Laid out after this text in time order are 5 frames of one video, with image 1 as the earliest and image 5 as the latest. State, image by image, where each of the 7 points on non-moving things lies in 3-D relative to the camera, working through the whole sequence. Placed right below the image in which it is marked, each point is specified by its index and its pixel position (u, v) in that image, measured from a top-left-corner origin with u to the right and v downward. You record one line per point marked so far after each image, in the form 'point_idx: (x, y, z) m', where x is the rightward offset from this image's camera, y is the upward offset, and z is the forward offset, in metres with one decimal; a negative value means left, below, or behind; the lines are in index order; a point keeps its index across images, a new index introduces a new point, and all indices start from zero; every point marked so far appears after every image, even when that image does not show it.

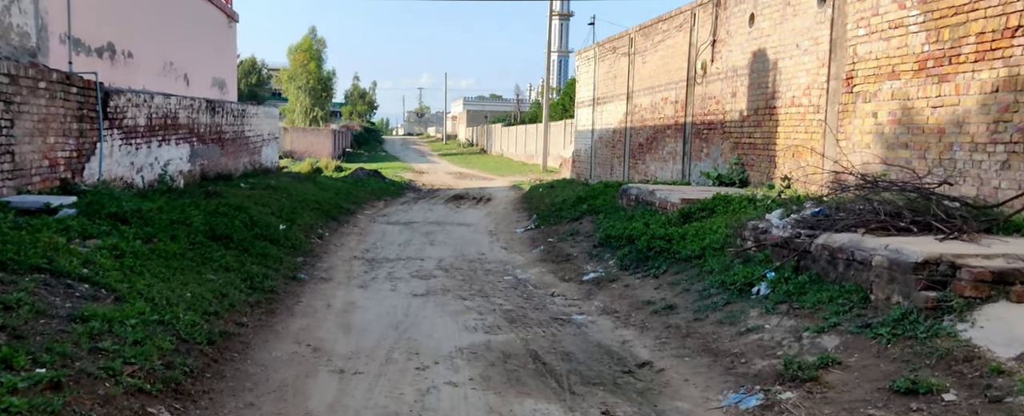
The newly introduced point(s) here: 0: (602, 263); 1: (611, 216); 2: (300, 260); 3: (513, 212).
0: (+1.0, -0.6, +9.9) m
1: (+1.4, -0.1, +12.1) m
2: (-2.5, -0.6, +10.1) m
3: (0.0, -0.1, +18.7) m
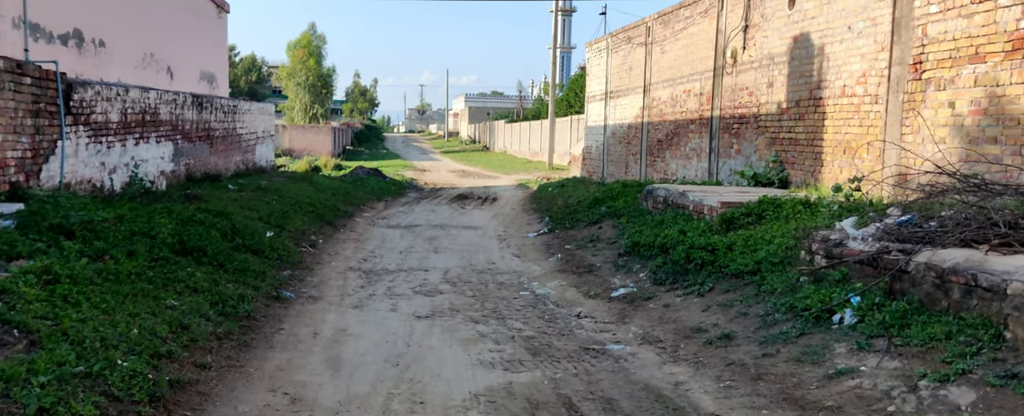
0: (+1.2, -0.7, +8.7) m
1: (+1.6, -0.2, +10.8) m
2: (-2.3, -0.7, +8.9) m
3: (+0.2, -0.1, +17.5) m
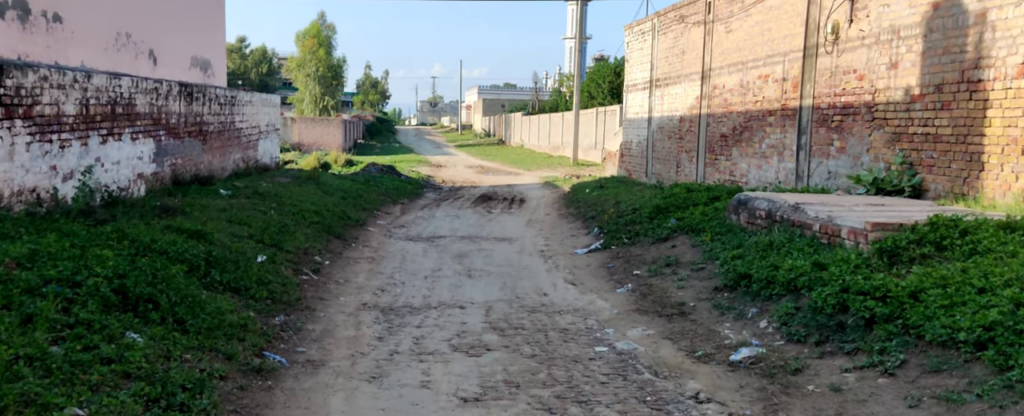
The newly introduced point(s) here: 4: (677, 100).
0: (+1.7, -0.9, +6.3) m
1: (+2.1, -0.3, +8.5) m
2: (-1.8, -0.9, +6.5) m
3: (+0.9, -0.2, +15.1) m
4: (+3.2, +2.1, +16.8) m
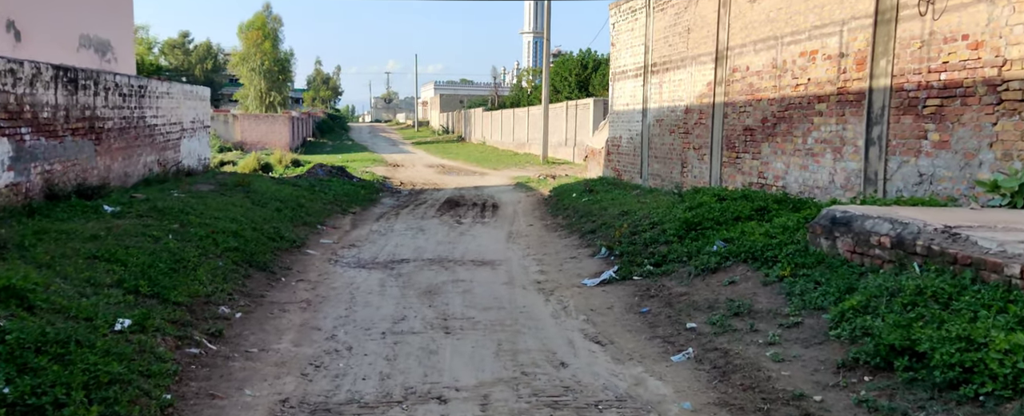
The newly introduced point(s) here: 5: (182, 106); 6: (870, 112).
0: (+1.9, -1.0, +3.5) m
1: (+2.1, -0.5, +5.7) m
2: (-1.6, -1.1, +3.6) m
3: (+0.5, -0.4, +12.3) m
4: (+2.7, +2.0, +14.0) m
5: (-6.8, +2.1, +17.8) m
6: (+3.6, +1.0, +8.7) m
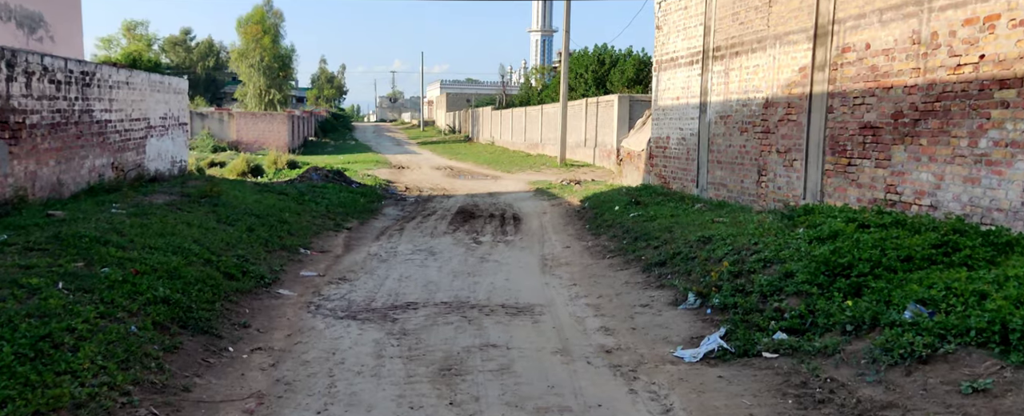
0: (+2.2, -1.3, +0.6) m
1: (+2.5, -0.8, +2.8) m
2: (-1.3, -1.3, +0.7) m
3: (+1.0, -0.6, +9.4) m
4: (+3.2, +1.7, +11.1) m
5: (-6.3, +1.9, +15.0) m
6: (+4.1, +0.7, +5.8) m
